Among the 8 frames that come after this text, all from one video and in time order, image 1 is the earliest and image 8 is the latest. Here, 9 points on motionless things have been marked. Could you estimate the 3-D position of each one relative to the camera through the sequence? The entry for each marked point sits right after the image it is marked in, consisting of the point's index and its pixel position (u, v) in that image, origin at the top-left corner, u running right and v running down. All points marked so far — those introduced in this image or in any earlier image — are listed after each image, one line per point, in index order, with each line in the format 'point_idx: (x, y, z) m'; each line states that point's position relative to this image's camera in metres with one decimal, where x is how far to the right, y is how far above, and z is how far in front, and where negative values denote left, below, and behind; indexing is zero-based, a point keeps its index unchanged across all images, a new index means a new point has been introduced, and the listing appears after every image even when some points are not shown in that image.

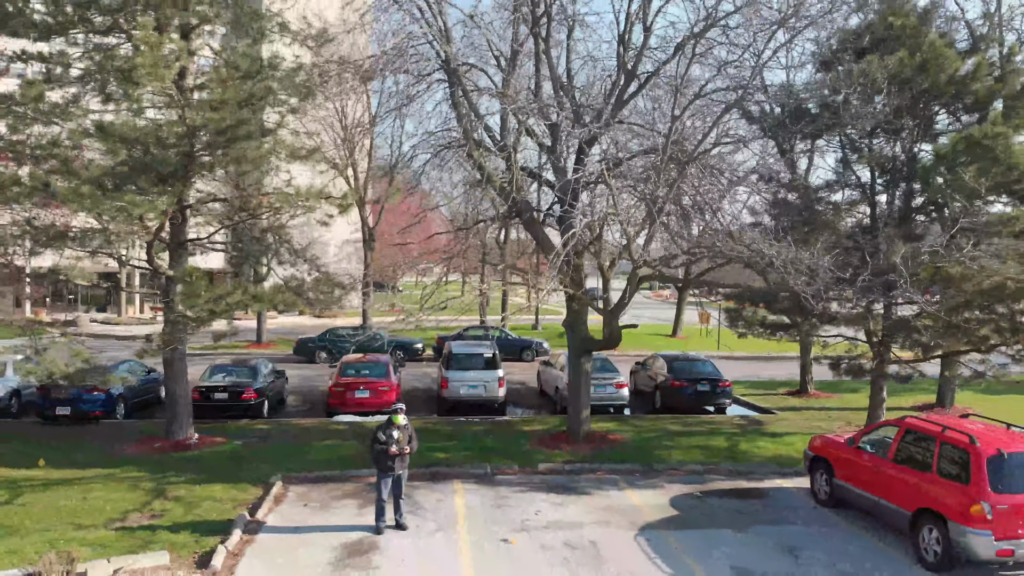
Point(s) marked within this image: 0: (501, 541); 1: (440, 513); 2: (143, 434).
0: (-0.1, -1.7, +7.3) m
1: (-0.5, -1.7, +8.3) m
2: (-3.9, -1.6, +11.5) m
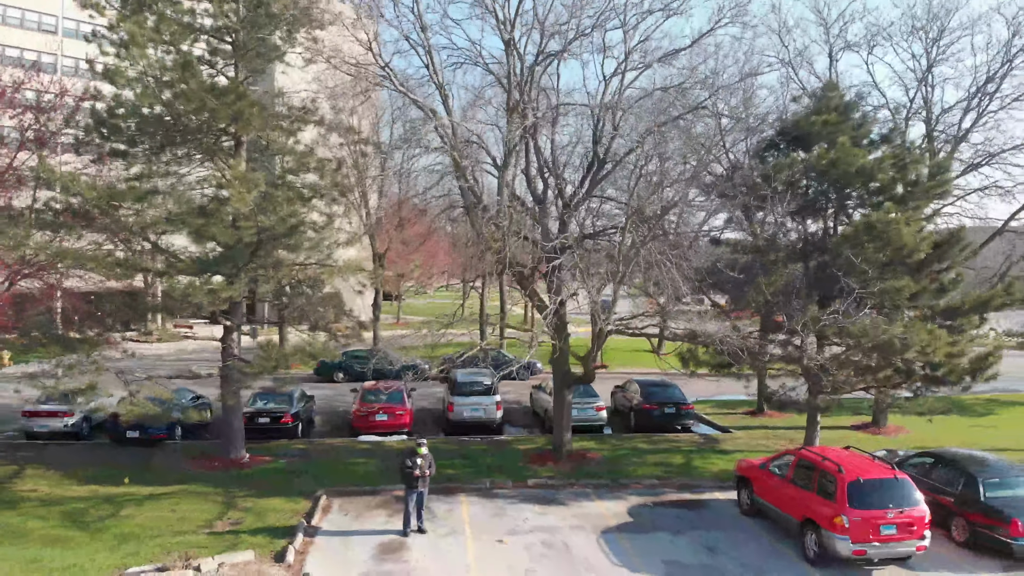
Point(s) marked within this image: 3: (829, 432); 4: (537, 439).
0: (-0.1, -2.3, +9.8) m
1: (-0.6, -2.3, +10.7) m
2: (-3.9, -2.1, +14.0) m
3: (+4.8, -2.1, +16.2) m
4: (+0.4, -2.2, +15.8) m
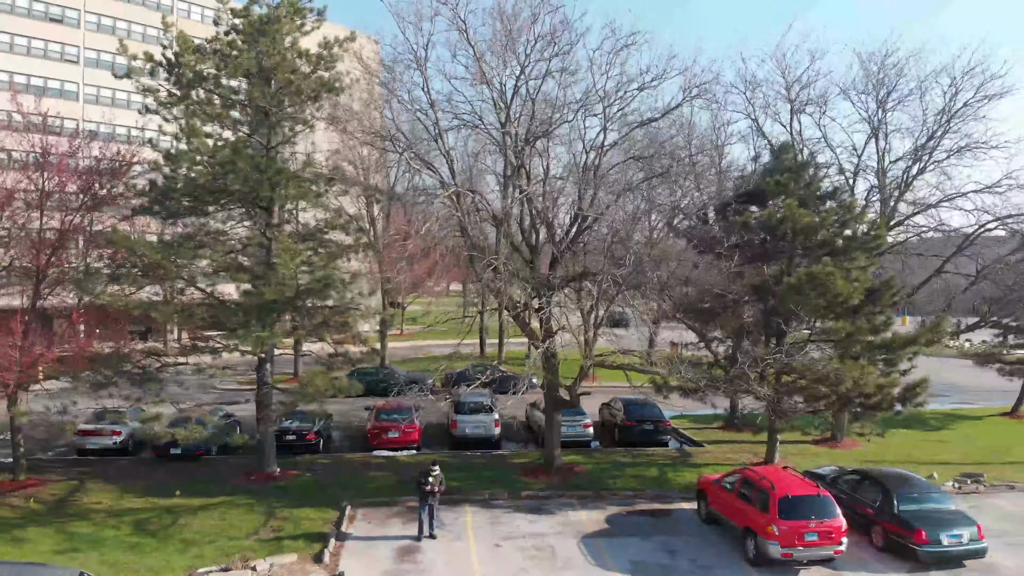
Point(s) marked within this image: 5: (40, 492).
0: (-0.2, -2.8, +11.8) m
1: (-0.7, -2.8, +12.7) m
2: (-4.0, -2.7, +16.0) m
3: (+4.7, -2.7, +18.3) m
4: (+0.3, -2.7, +17.8) m
5: (-6.5, -2.8, +14.8) m
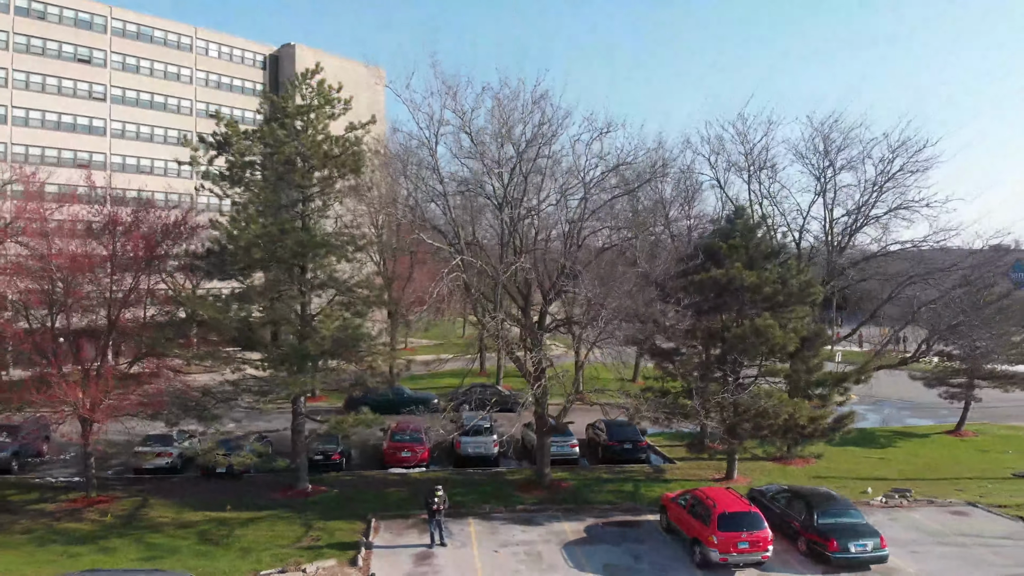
0: (-0.2, -3.6, +14.6) m
1: (-0.7, -3.6, +15.6) m
2: (-4.1, -3.4, +18.8) m
3: (+4.7, -3.4, +21.1) m
4: (+0.3, -3.5, +20.6) m
5: (-6.5, -3.6, +17.6) m
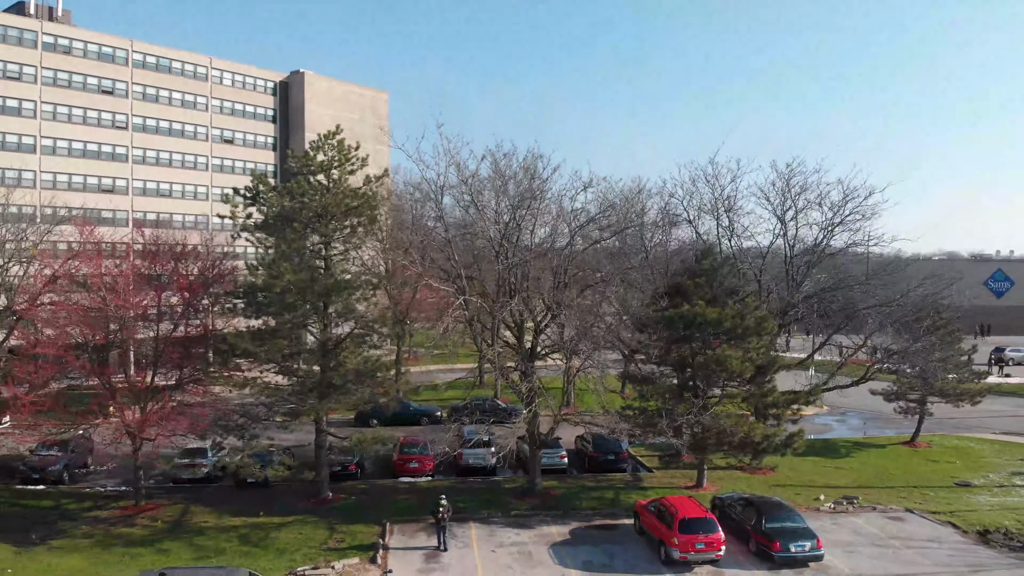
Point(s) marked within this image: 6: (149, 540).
0: (-0.3, -4.2, +17.3) m
1: (-0.8, -4.2, +18.2) m
2: (-4.2, -4.1, +21.5) m
3: (+4.6, -4.0, +23.8) m
4: (+0.2, -4.1, +23.3) m
5: (-6.6, -4.2, +20.2) m
6: (-6.1, -4.3, +18.3) m
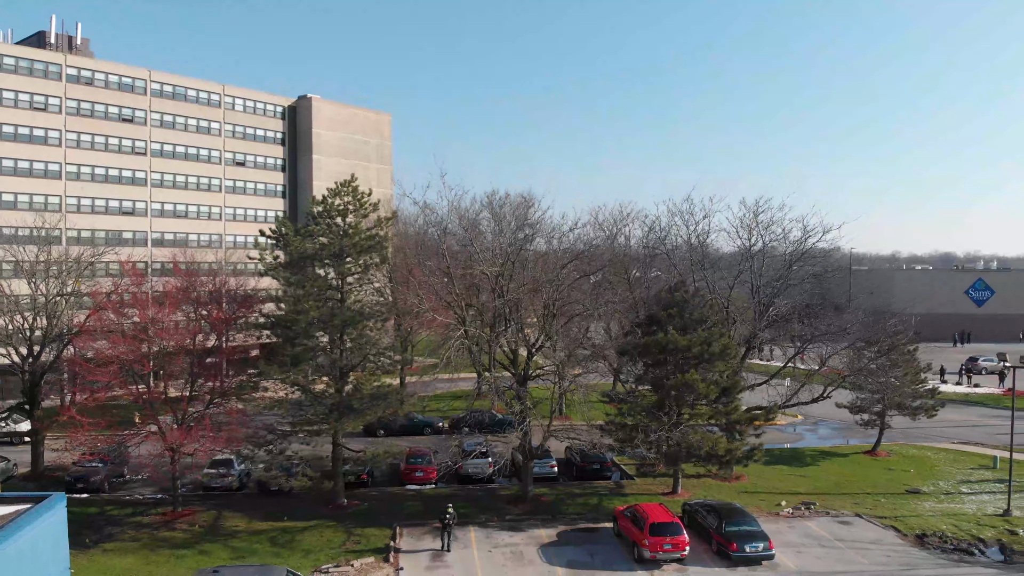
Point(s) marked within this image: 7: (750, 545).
0: (-0.4, -4.9, +20.0) m
1: (-0.9, -4.9, +20.9) m
2: (-4.3, -4.7, +24.1) m
3: (+4.5, -4.7, +26.4) m
4: (+0.1, -4.8, +25.9) m
5: (-6.7, -4.9, +22.9) m
6: (-6.2, -4.9, +20.9) m
7: (+4.2, -4.5, +19.1) m
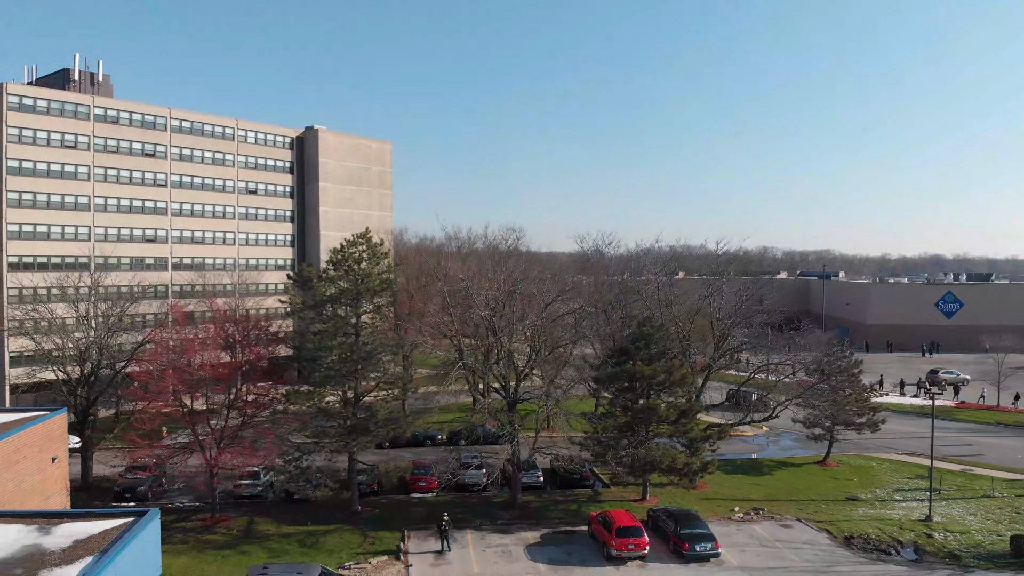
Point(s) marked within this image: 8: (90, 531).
0: (-0.7, -5.8, +23.8) m
1: (-1.1, -5.8, +24.8) m
2: (-4.5, -5.7, +28.0) m
3: (+4.2, -5.6, +30.3) m
4: (-0.2, -5.7, +29.8) m
5: (-7.0, -5.8, +26.7) m
6: (-6.5, -5.9, +24.8) m
7: (+4.0, -5.5, +23.0) m
8: (-6.1, -3.5, +15.6) m
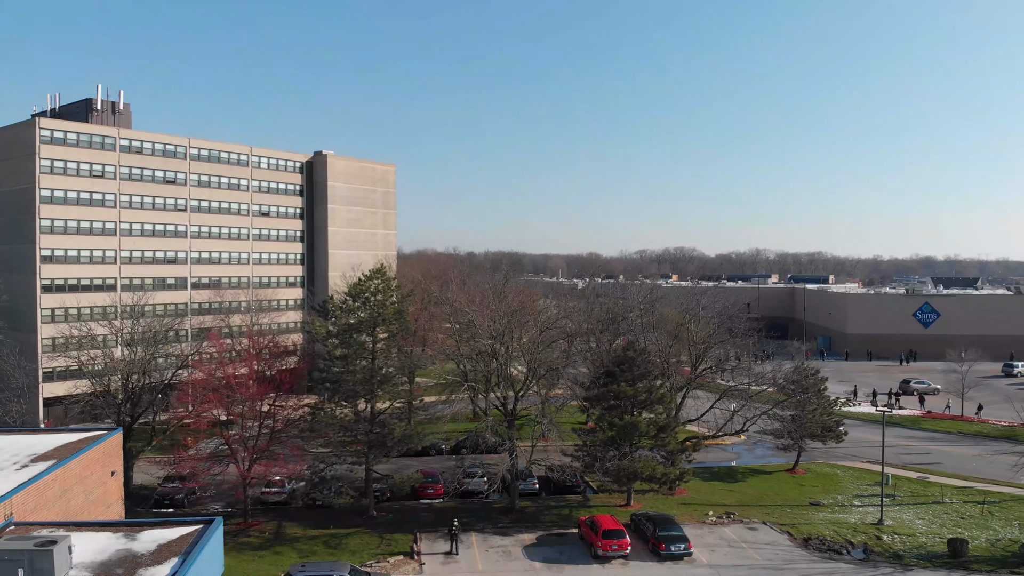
0: (-0.7, -6.7, +27.3) m
1: (-1.2, -6.7, +28.3) m
2: (-4.5, -6.5, +31.5) m
3: (+4.2, -6.5, +33.8) m
4: (-0.2, -6.6, +33.3) m
5: (-7.0, -6.7, +30.2) m
6: (-6.5, -6.7, +28.2) m
7: (+4.0, -6.3, +26.5) m
8: (-6.1, -4.4, +19.0) m
